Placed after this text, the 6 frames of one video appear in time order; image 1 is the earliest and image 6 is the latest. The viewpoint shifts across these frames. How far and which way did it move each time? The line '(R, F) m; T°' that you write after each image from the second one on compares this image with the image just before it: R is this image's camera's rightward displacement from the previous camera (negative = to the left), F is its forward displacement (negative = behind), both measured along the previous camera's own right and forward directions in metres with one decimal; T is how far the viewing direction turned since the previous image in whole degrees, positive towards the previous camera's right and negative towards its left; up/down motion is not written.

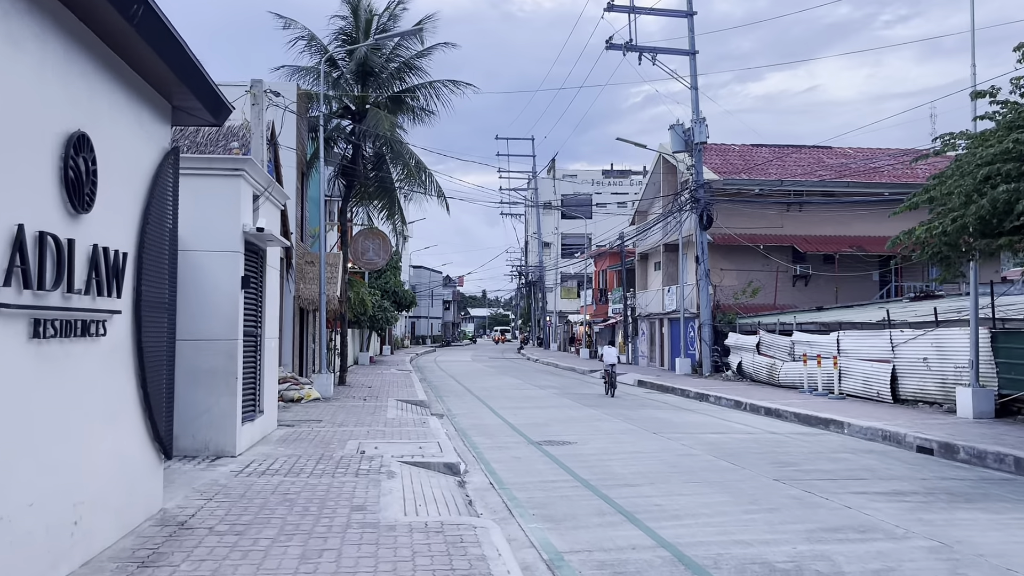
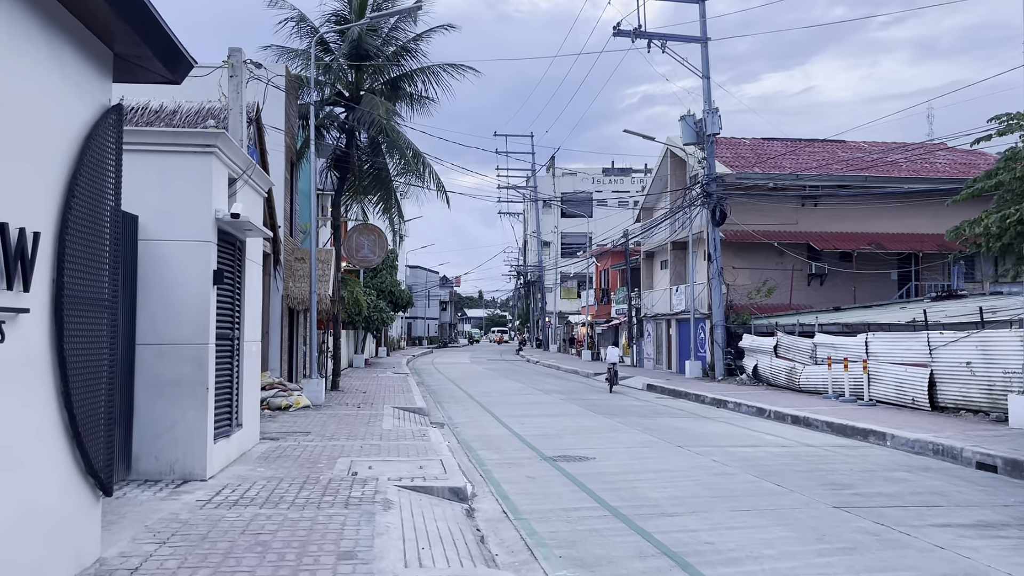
(-0.2, +1.5) m; 0°
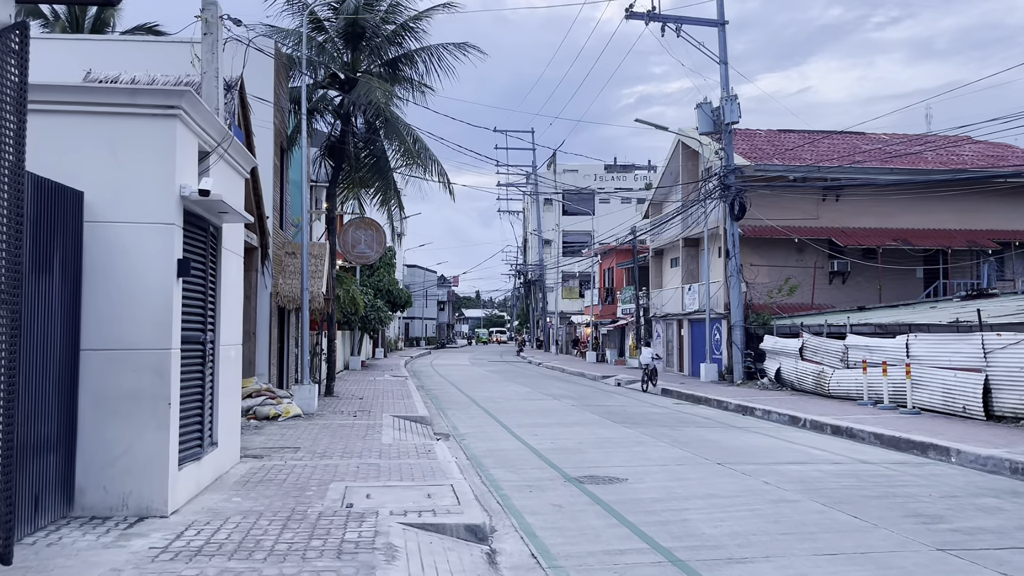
(-0.3, +1.6) m; 0°
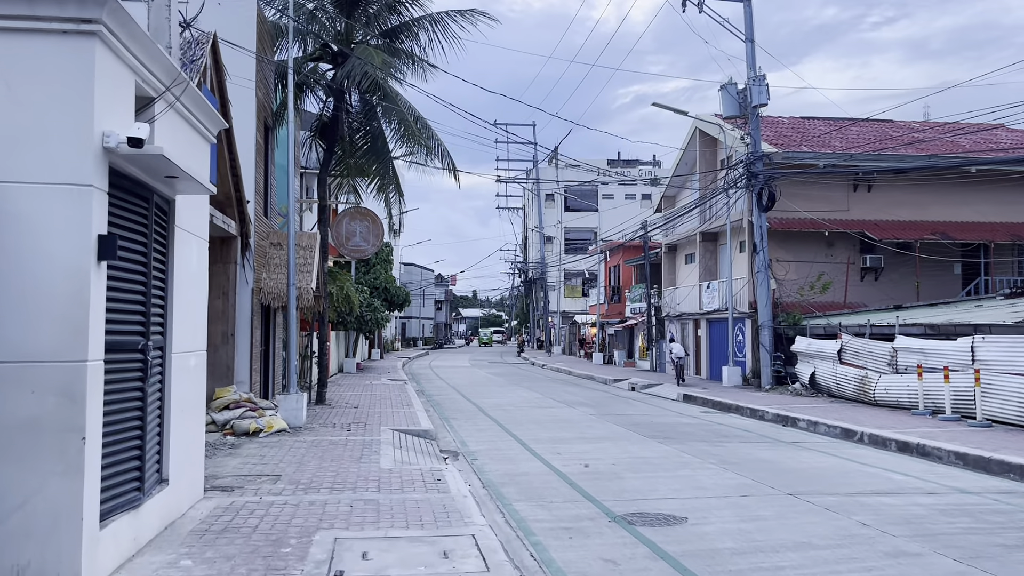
(-0.4, +2.1) m; 0°
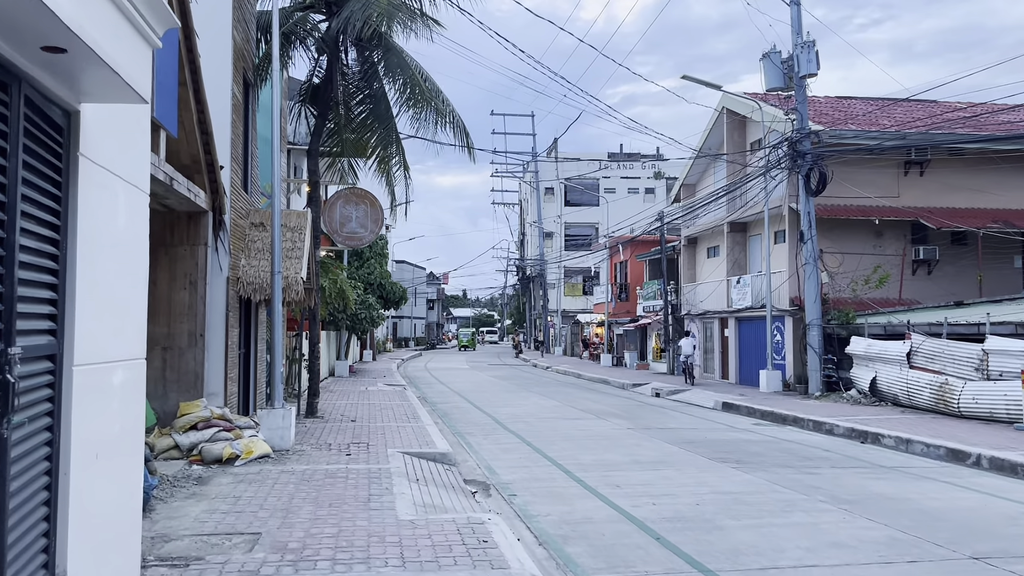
(-0.7, +2.8) m; +1°
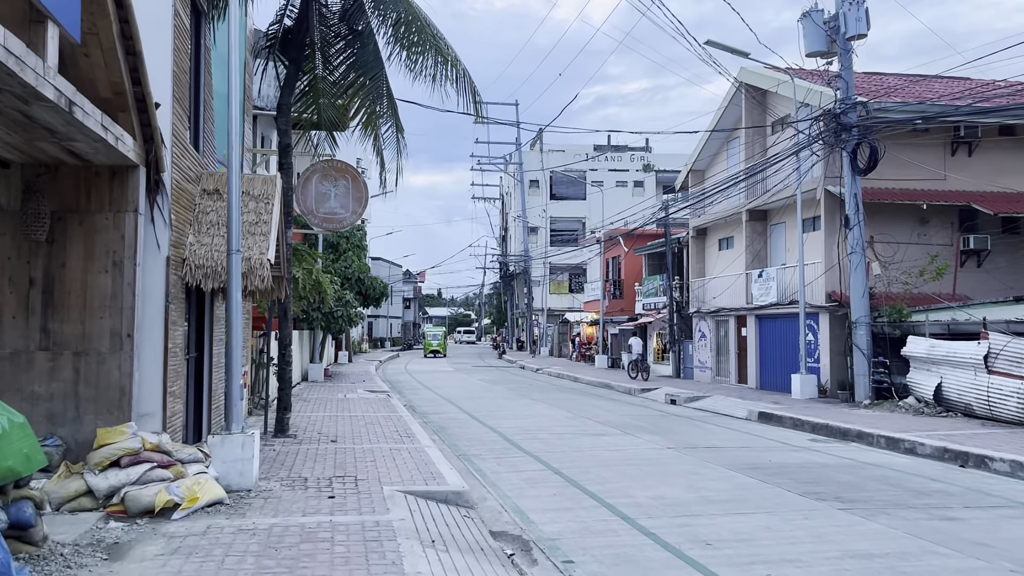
(-0.7, +2.9) m; +2°
